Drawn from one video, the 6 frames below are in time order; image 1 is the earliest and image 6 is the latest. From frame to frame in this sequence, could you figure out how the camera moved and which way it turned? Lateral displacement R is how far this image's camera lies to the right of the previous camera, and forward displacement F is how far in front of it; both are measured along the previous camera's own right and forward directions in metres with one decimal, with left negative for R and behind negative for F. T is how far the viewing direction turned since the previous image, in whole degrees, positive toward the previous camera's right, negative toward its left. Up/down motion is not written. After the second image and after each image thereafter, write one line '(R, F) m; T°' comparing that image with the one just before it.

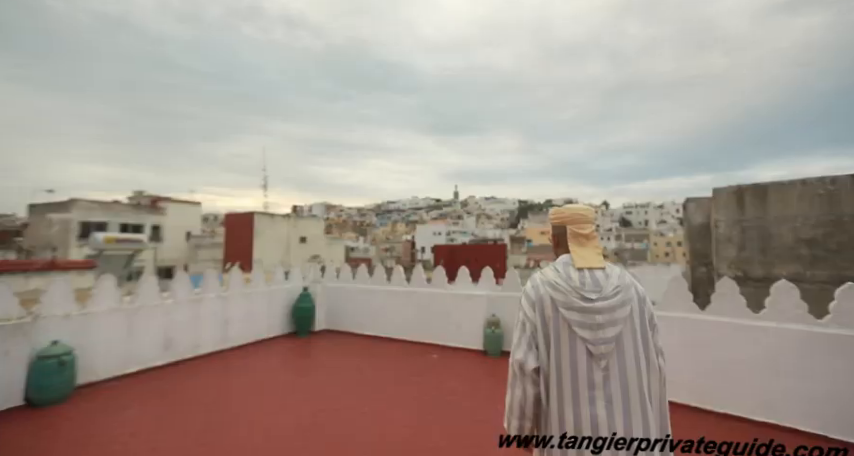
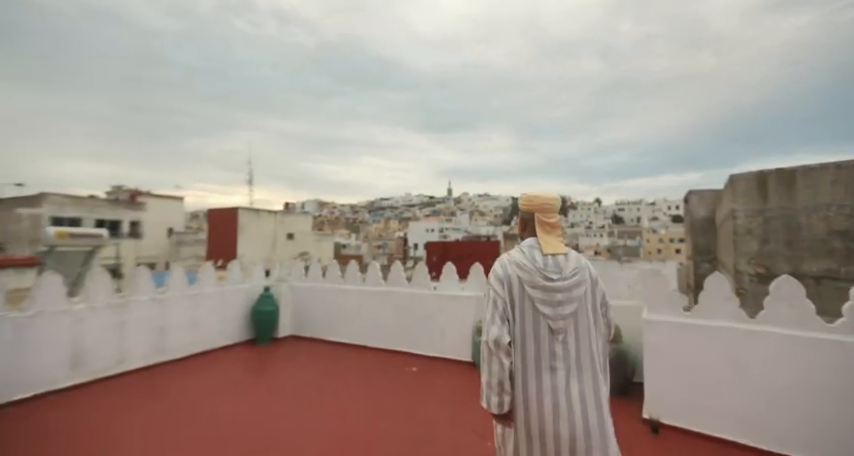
(+0.1, +0.7) m; +1°
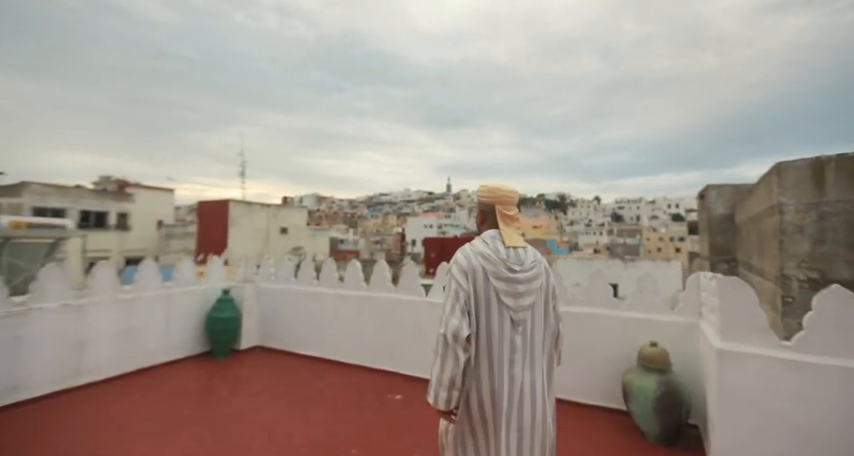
(+0.1, +0.7) m; 0°
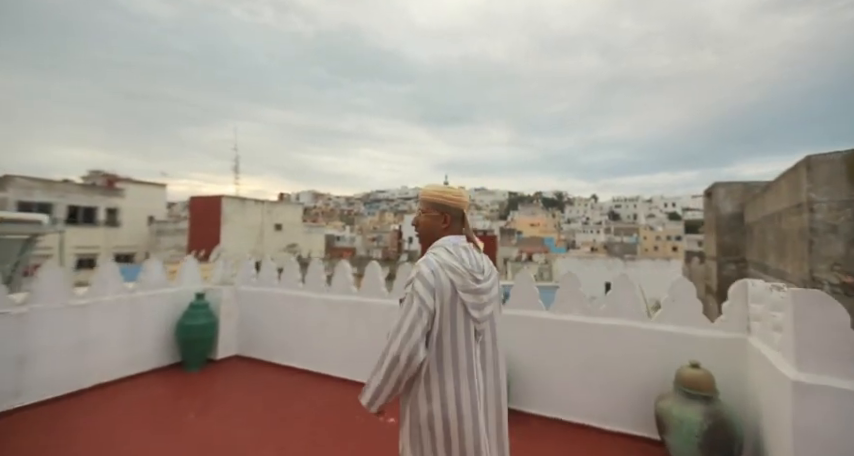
(0.0, +0.4) m; 0°
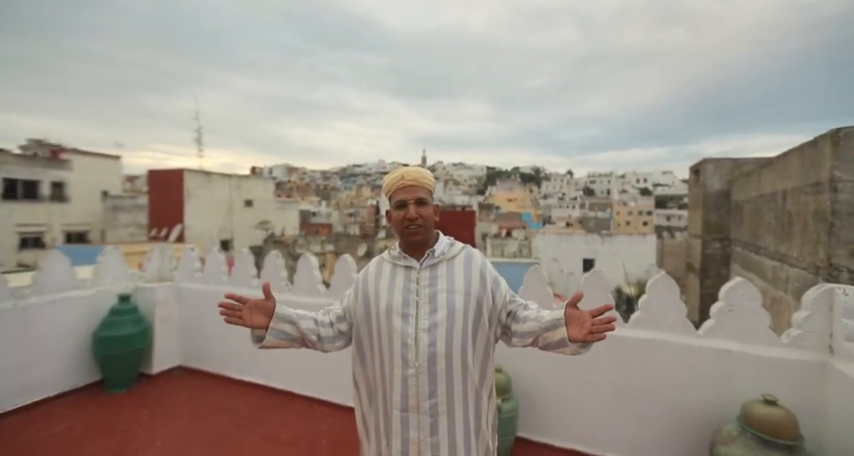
(0.0, +0.6) m; +3°
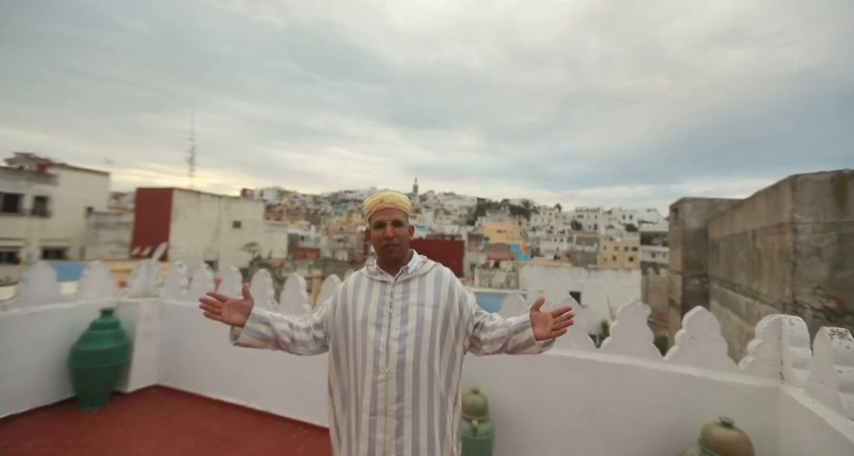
(0.0, -0.1) m; +1°
